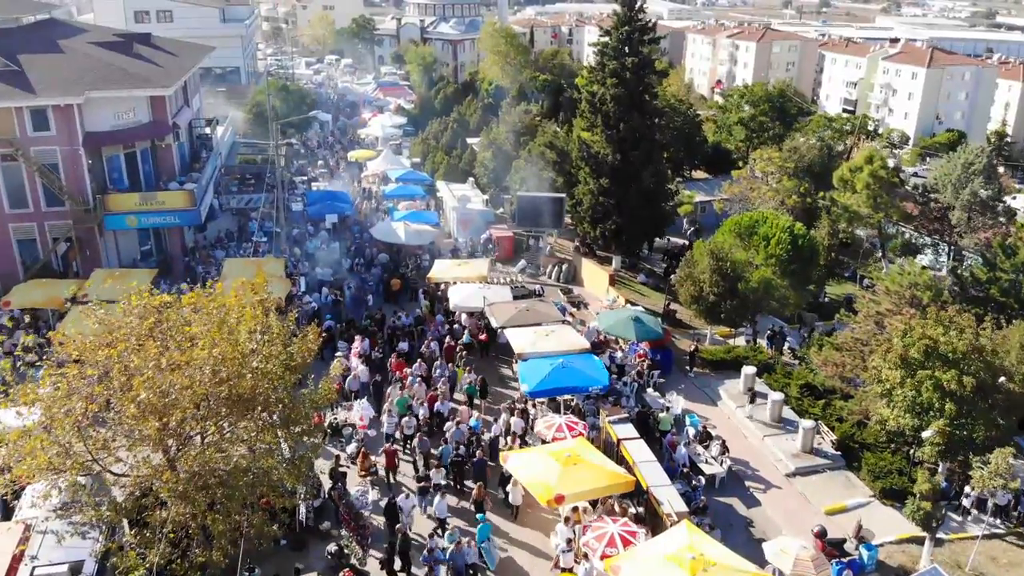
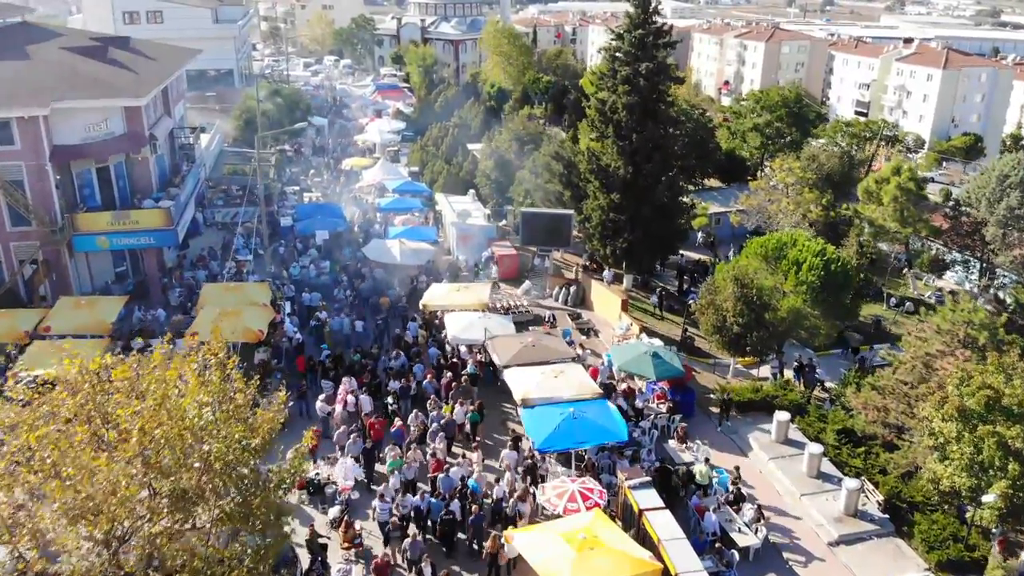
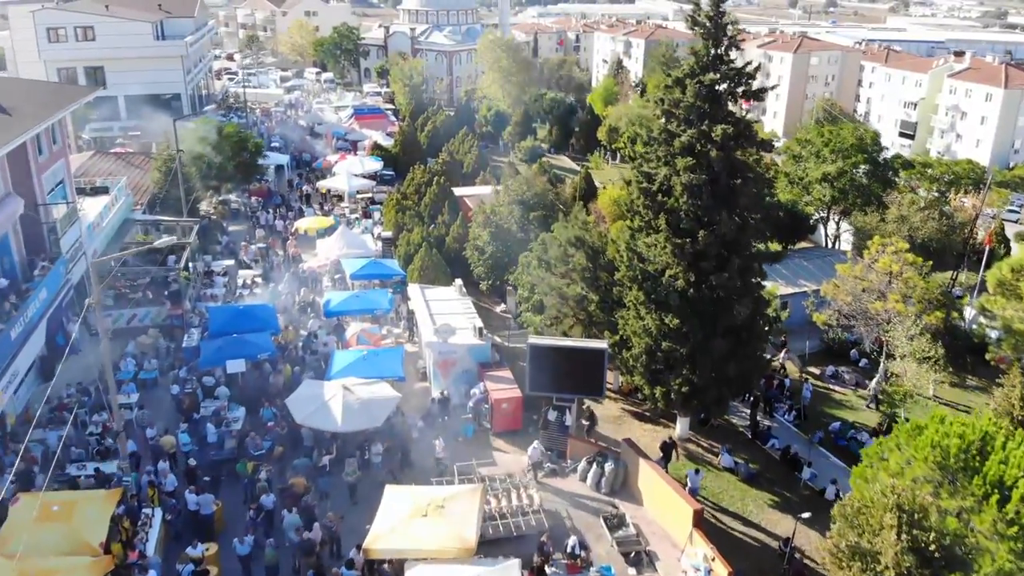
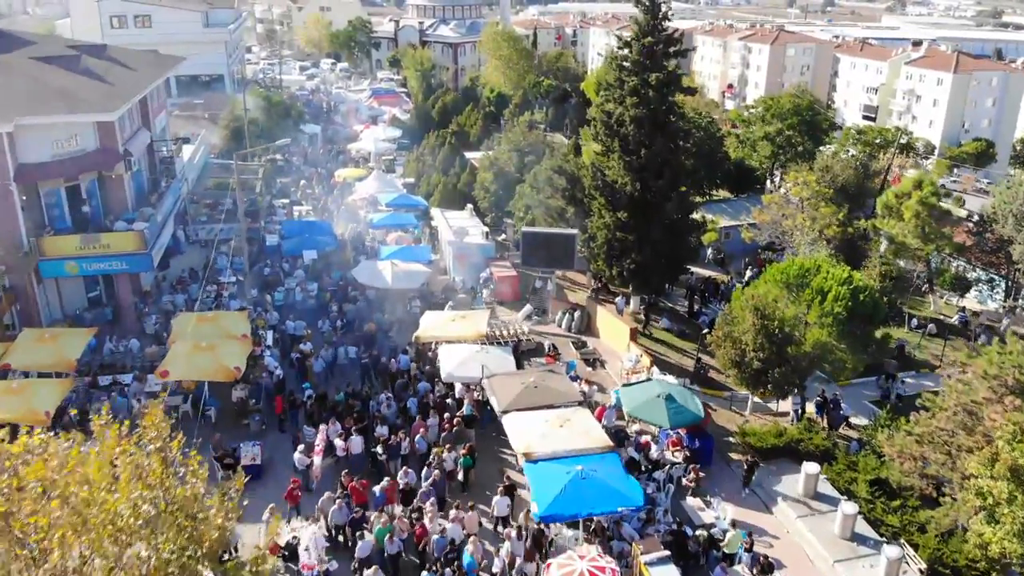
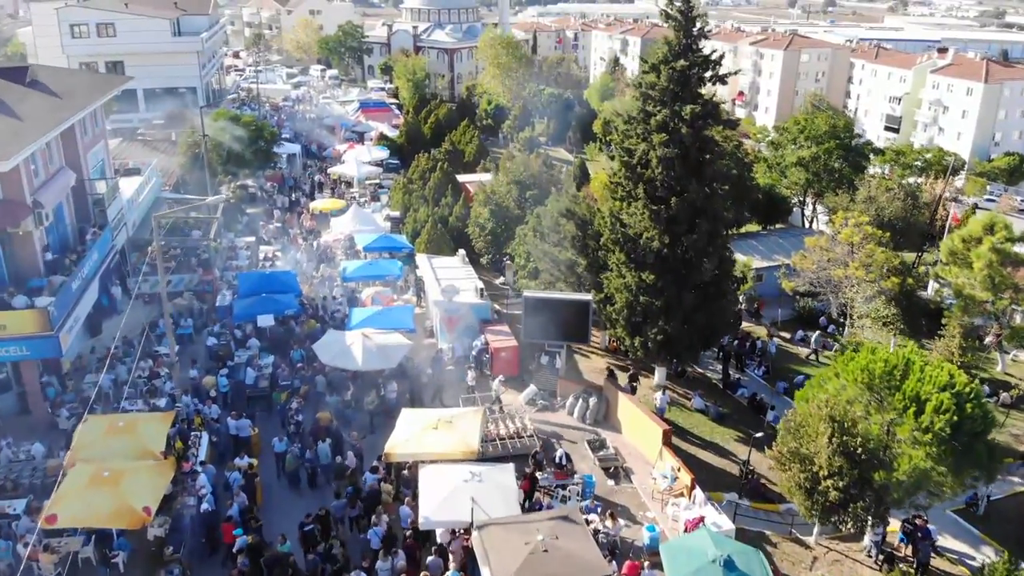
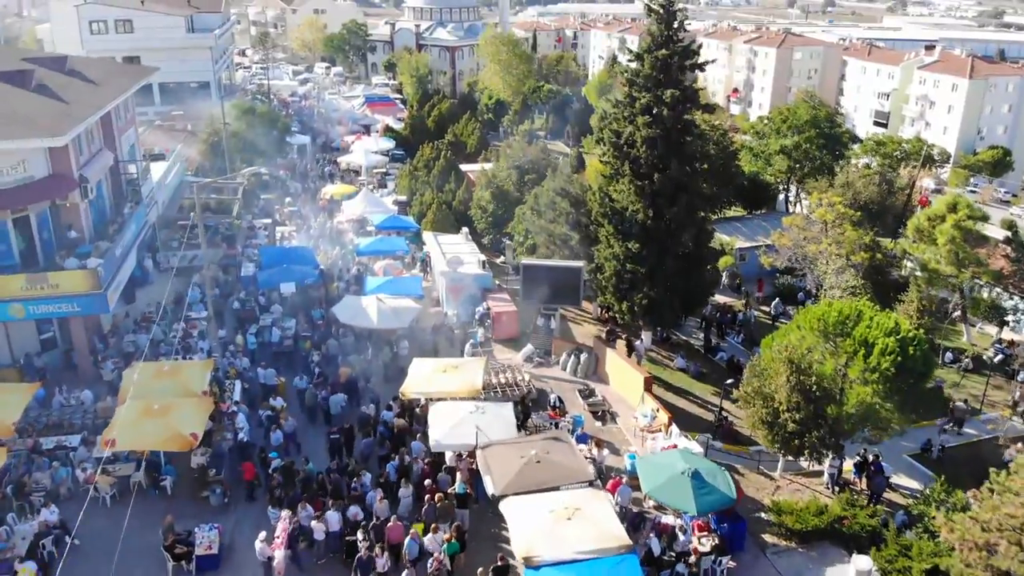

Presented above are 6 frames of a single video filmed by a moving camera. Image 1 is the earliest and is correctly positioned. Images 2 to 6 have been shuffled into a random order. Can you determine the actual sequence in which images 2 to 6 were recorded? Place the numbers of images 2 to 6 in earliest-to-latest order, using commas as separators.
2, 4, 6, 5, 3
